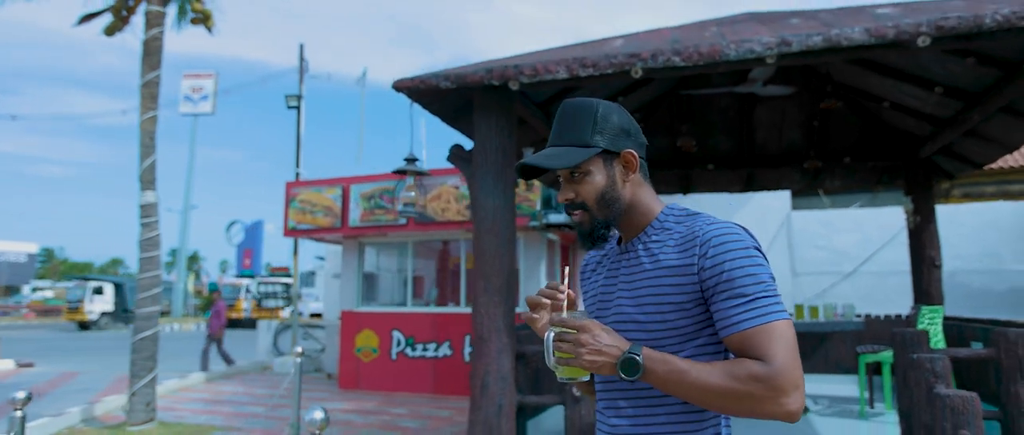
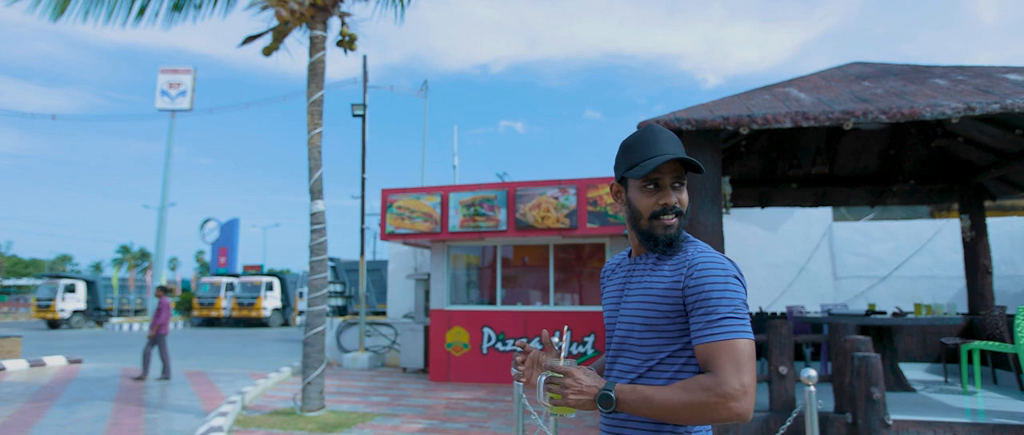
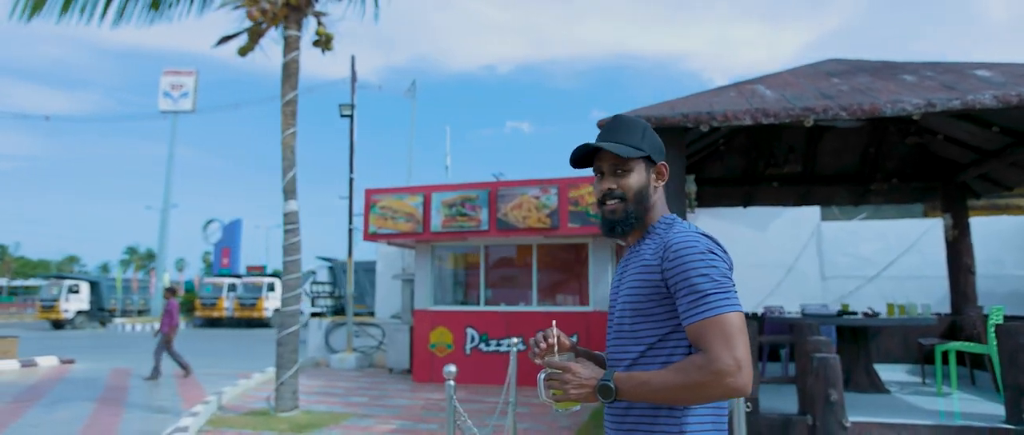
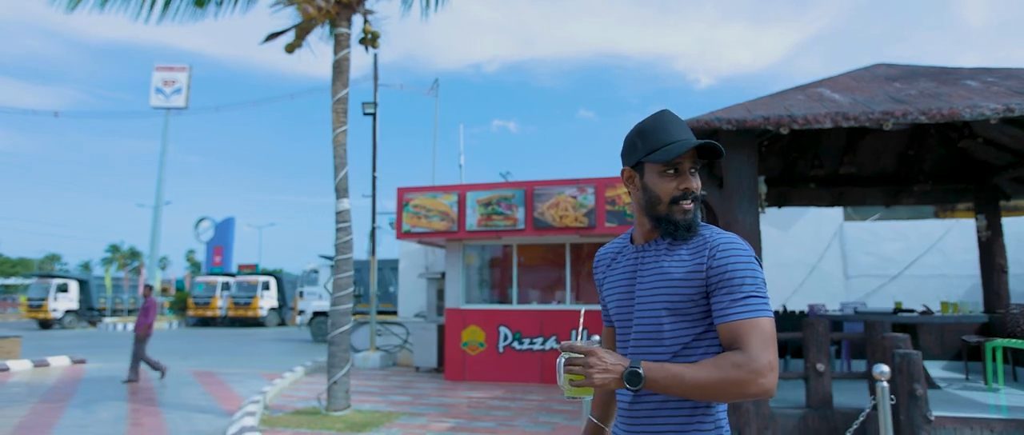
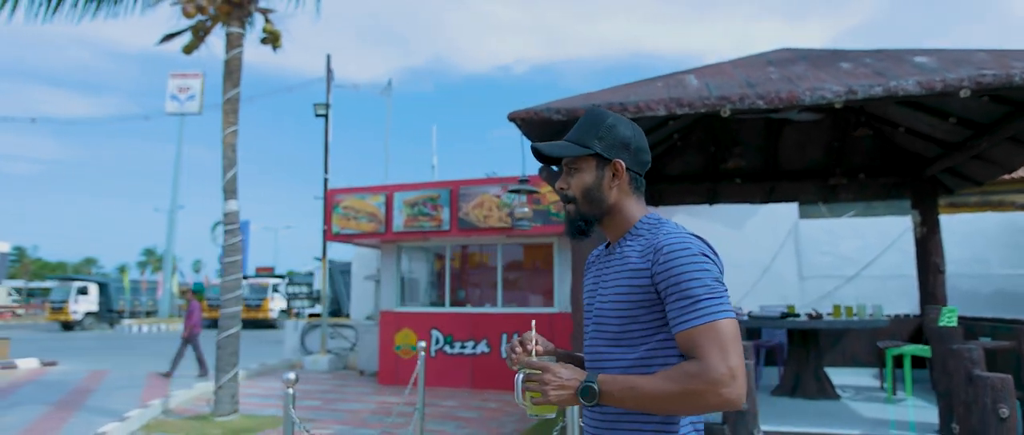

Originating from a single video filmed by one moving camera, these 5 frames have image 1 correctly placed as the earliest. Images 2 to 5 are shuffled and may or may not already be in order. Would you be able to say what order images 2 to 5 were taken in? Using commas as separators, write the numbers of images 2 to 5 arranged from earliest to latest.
5, 3, 2, 4
